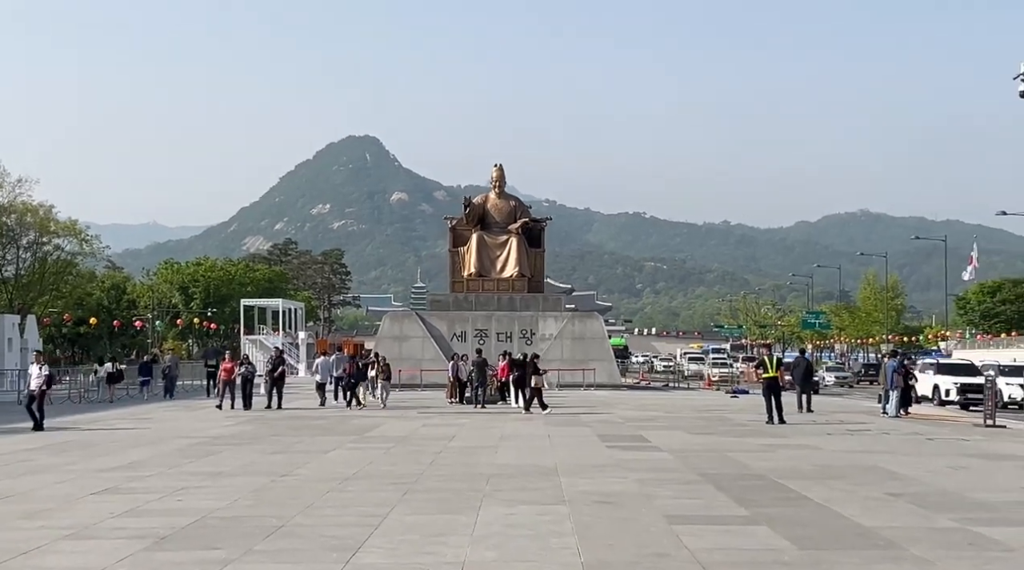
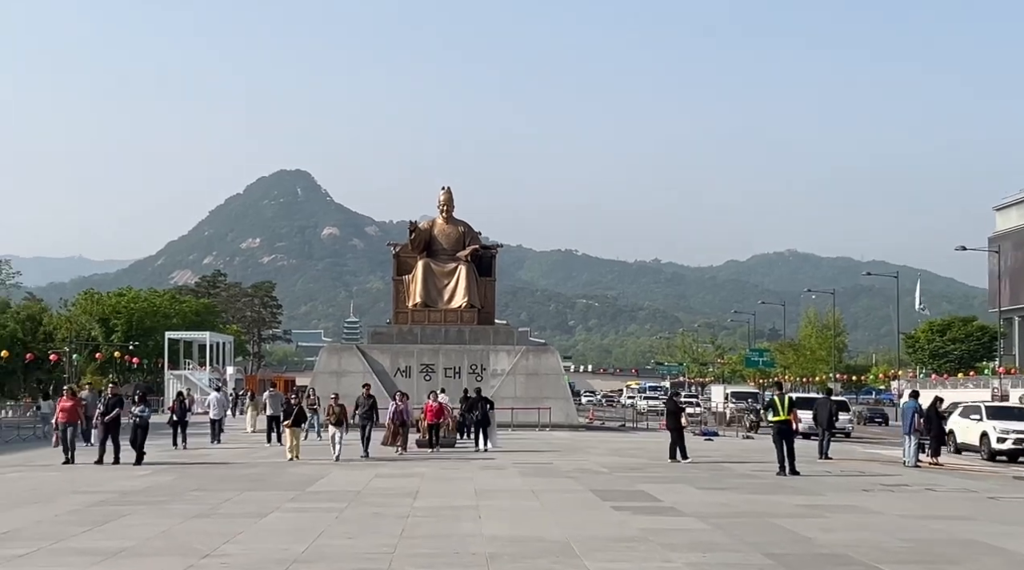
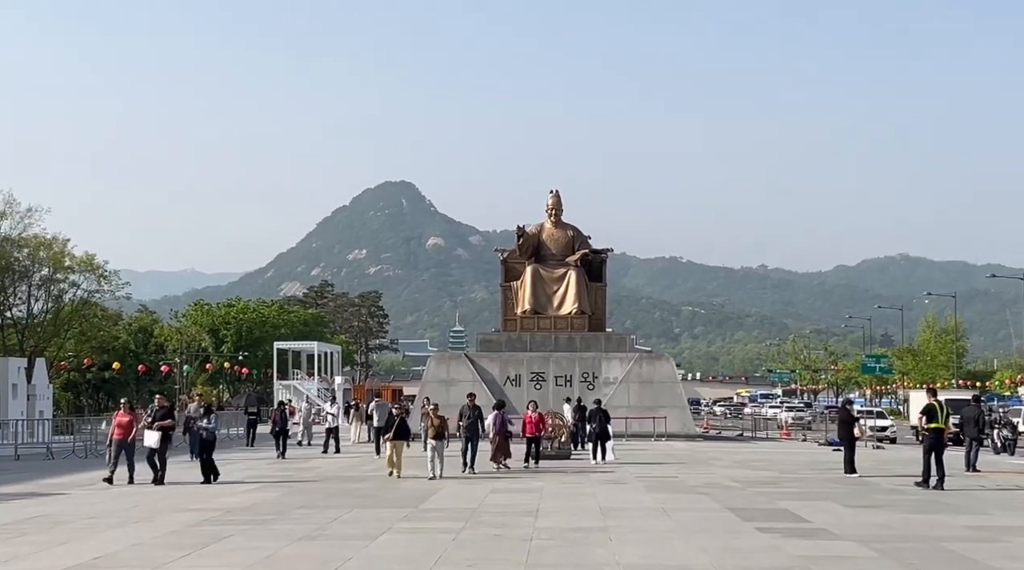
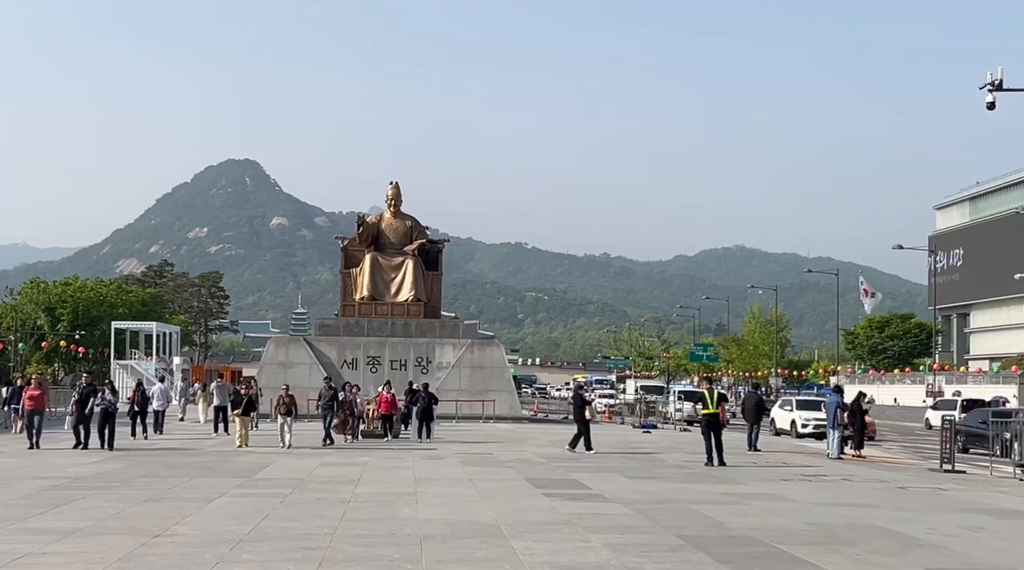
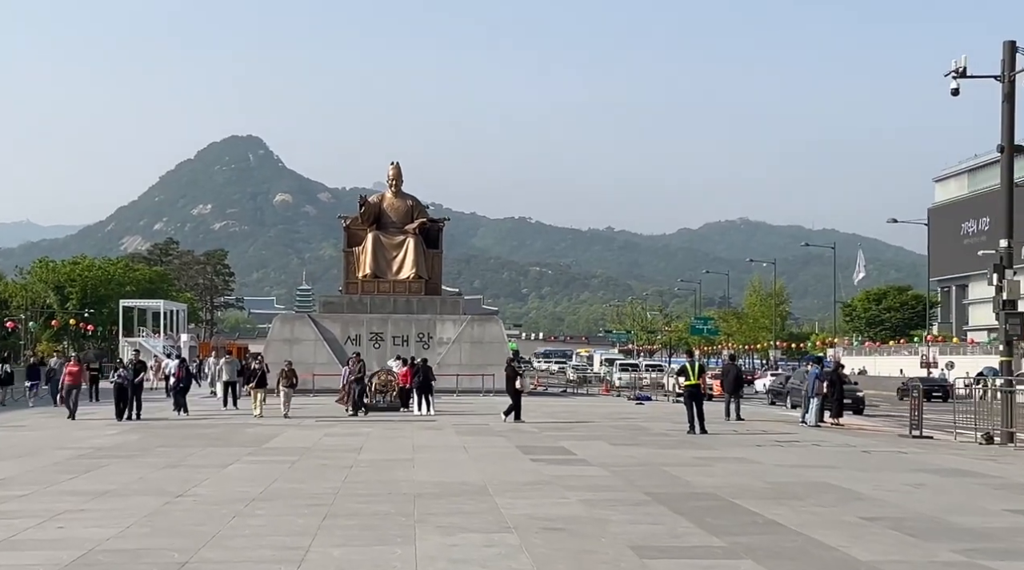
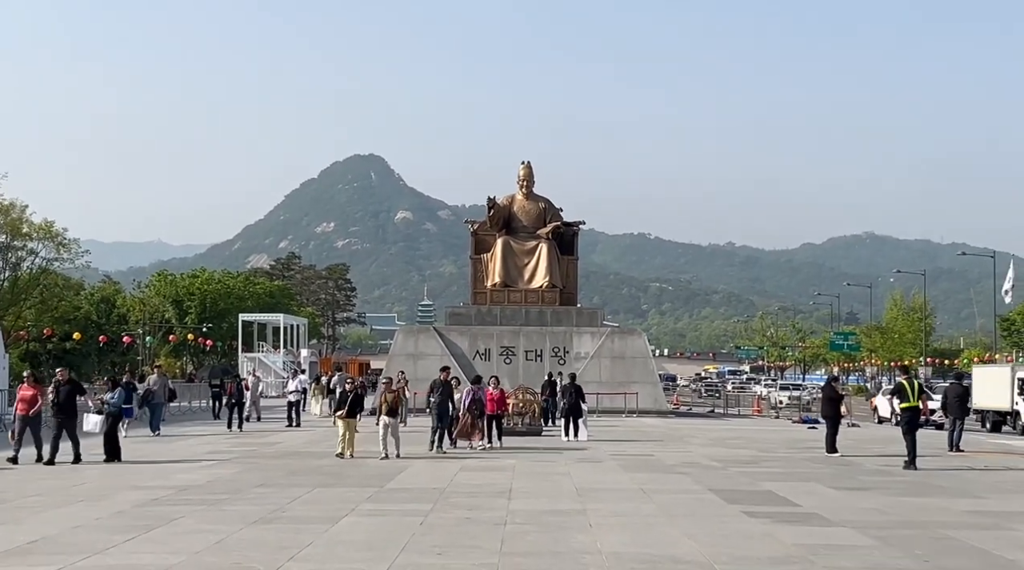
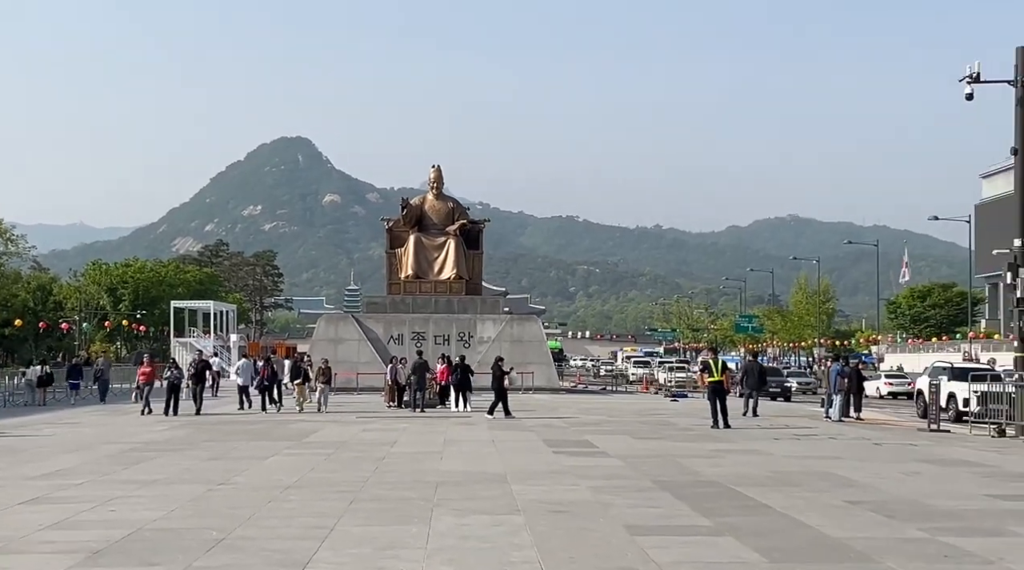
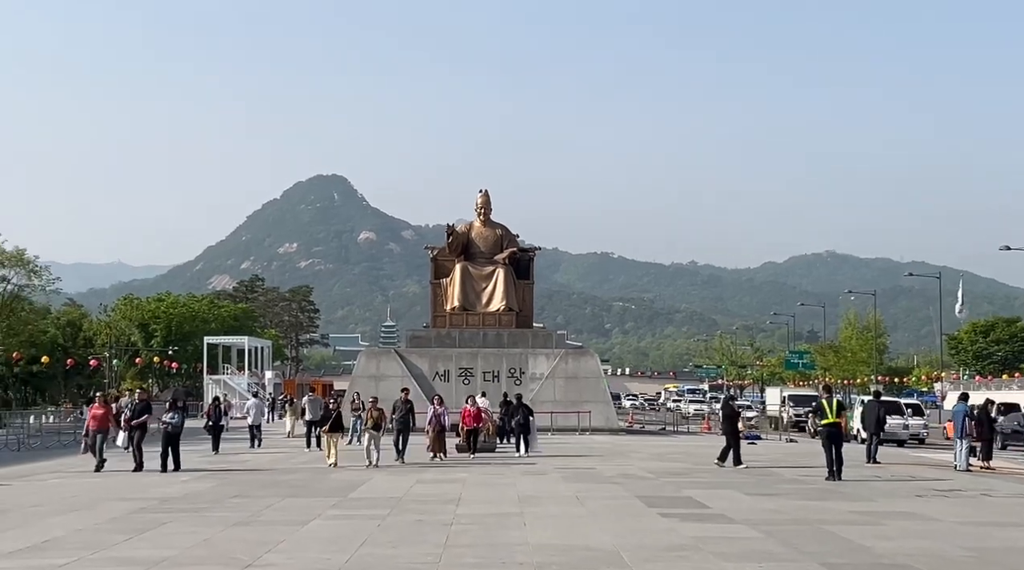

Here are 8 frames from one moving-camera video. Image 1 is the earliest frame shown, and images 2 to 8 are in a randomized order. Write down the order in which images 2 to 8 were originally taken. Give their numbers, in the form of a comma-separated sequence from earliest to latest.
7, 5, 4, 2, 8, 3, 6
